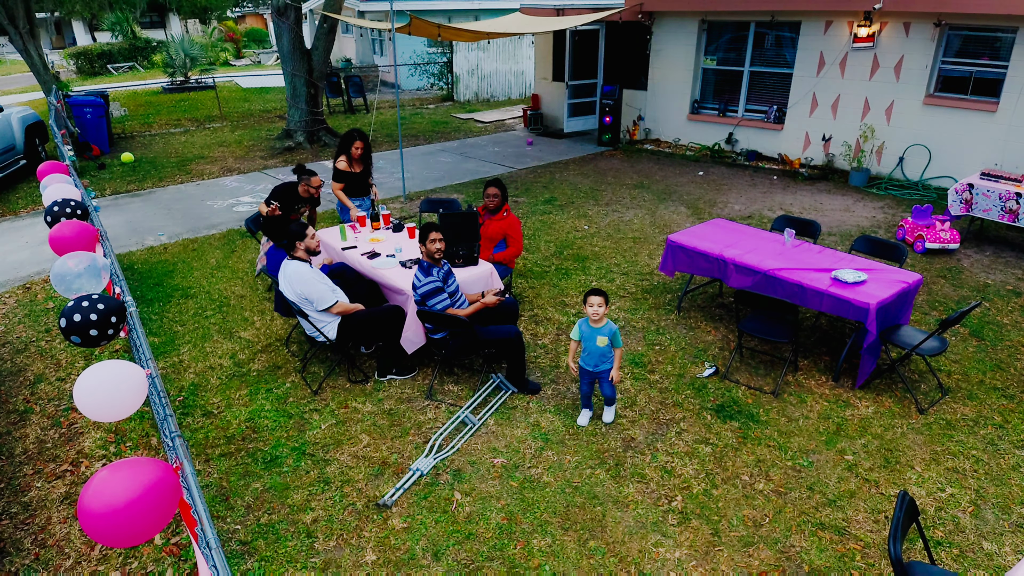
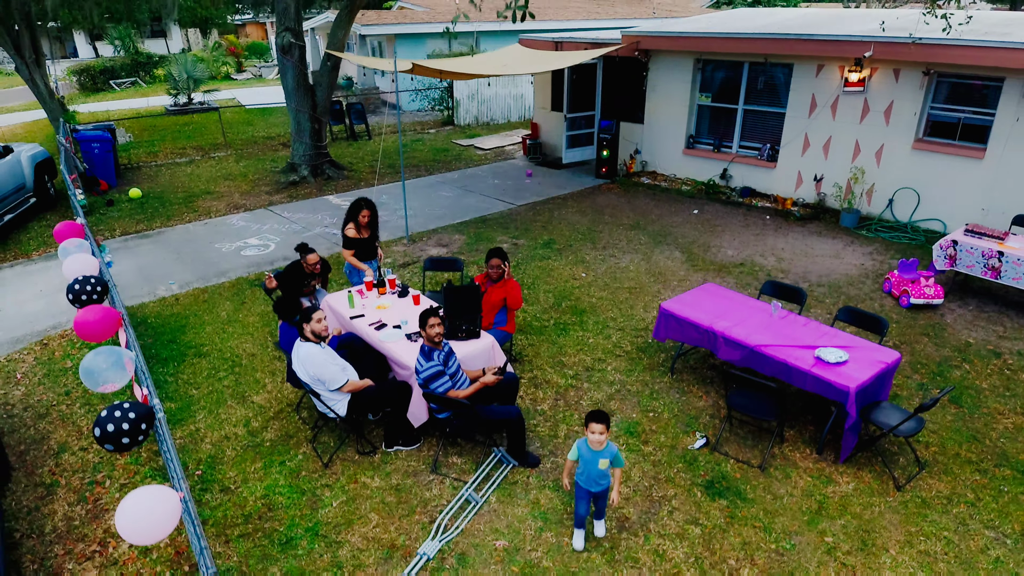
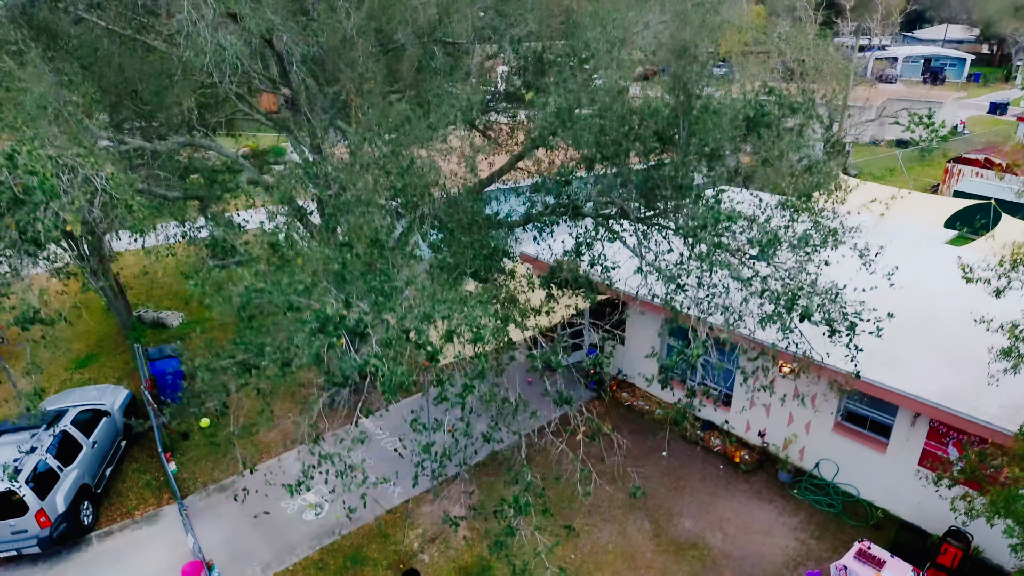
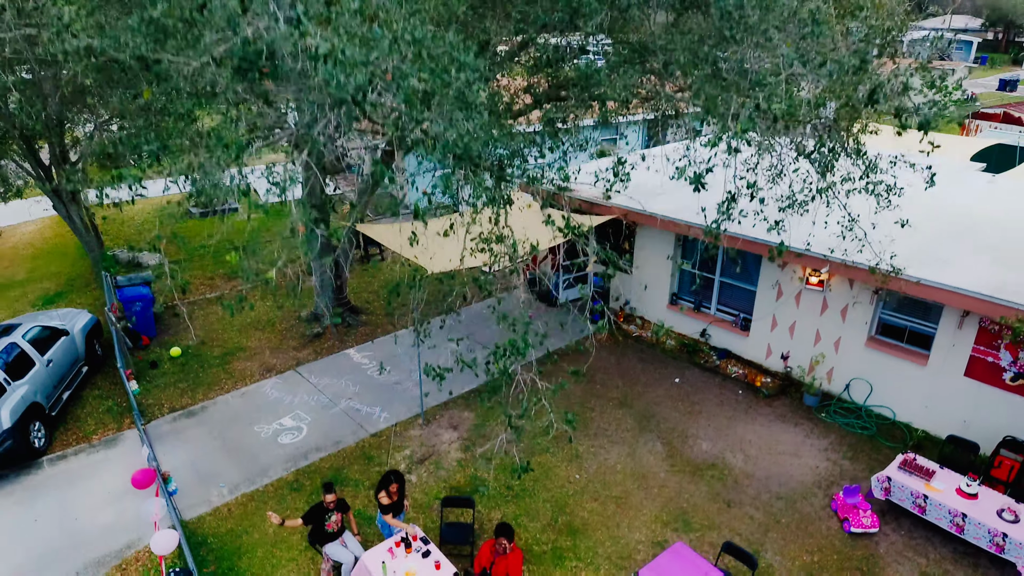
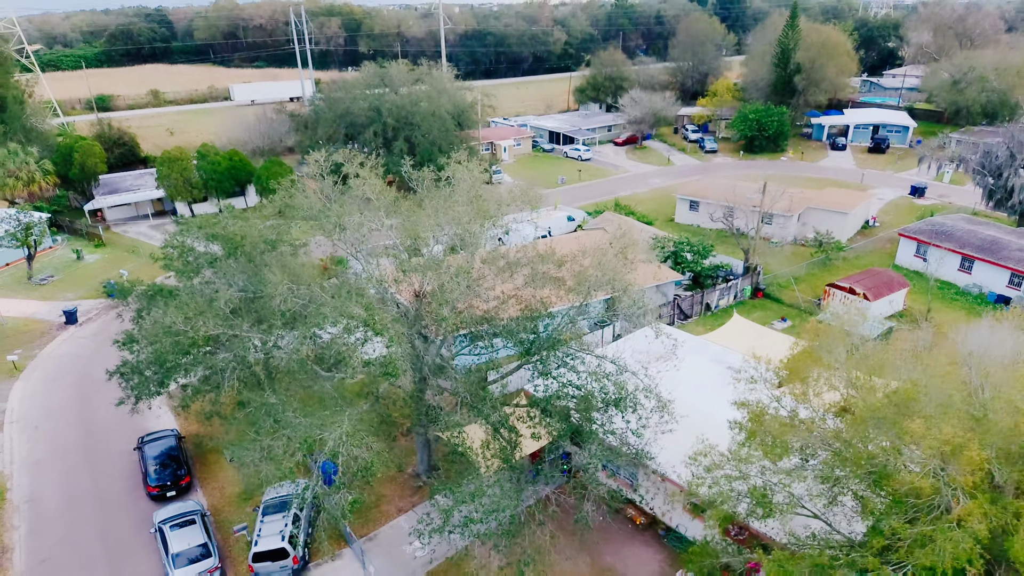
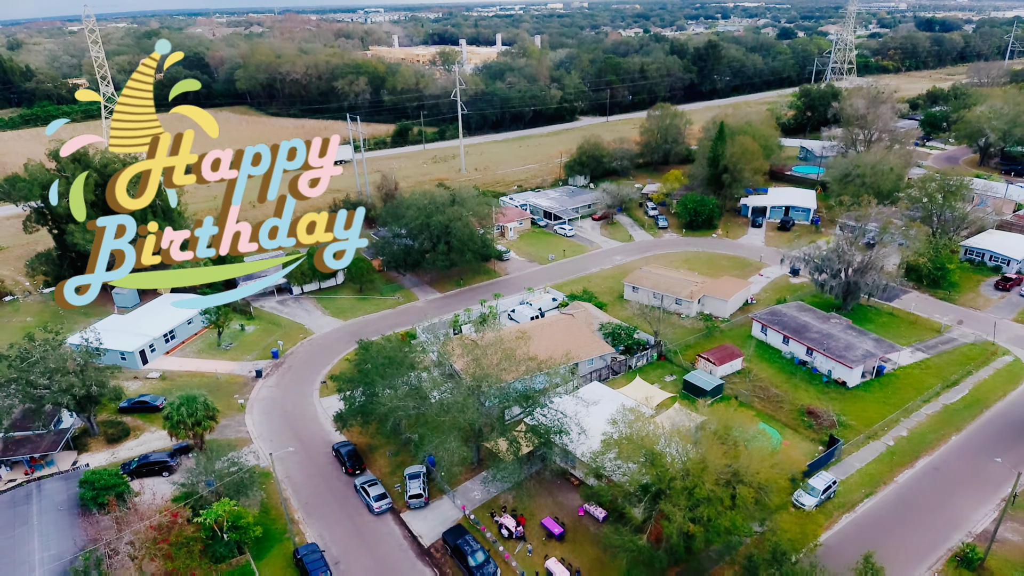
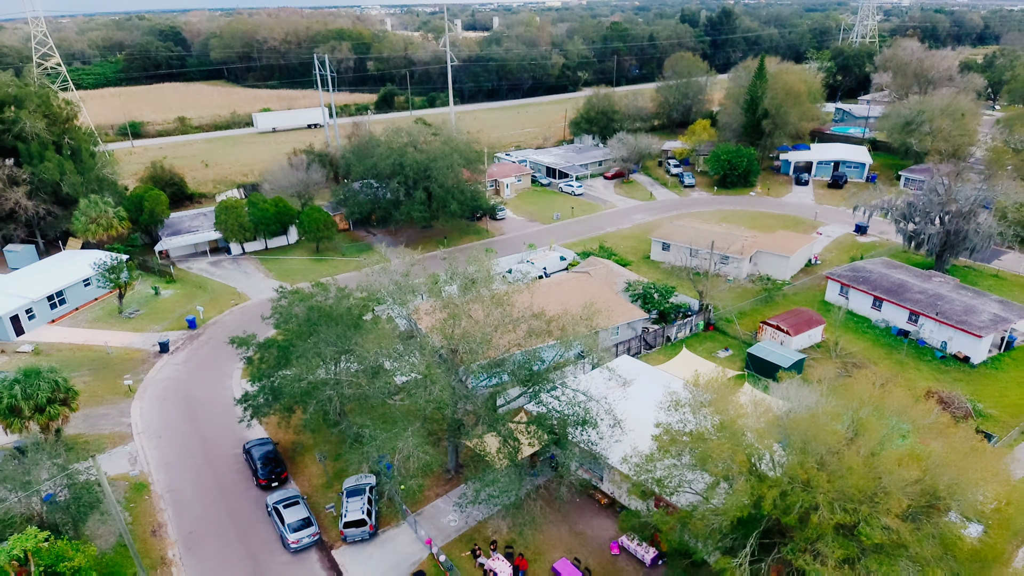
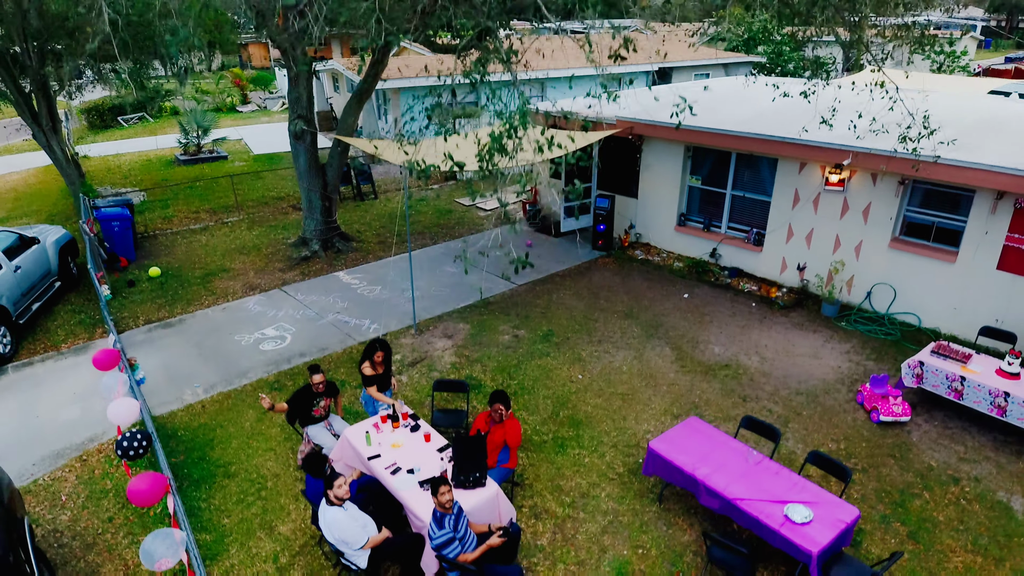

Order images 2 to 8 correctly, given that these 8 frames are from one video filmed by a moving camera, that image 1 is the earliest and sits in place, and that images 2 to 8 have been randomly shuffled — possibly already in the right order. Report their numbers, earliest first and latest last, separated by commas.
2, 8, 4, 3, 5, 7, 6
